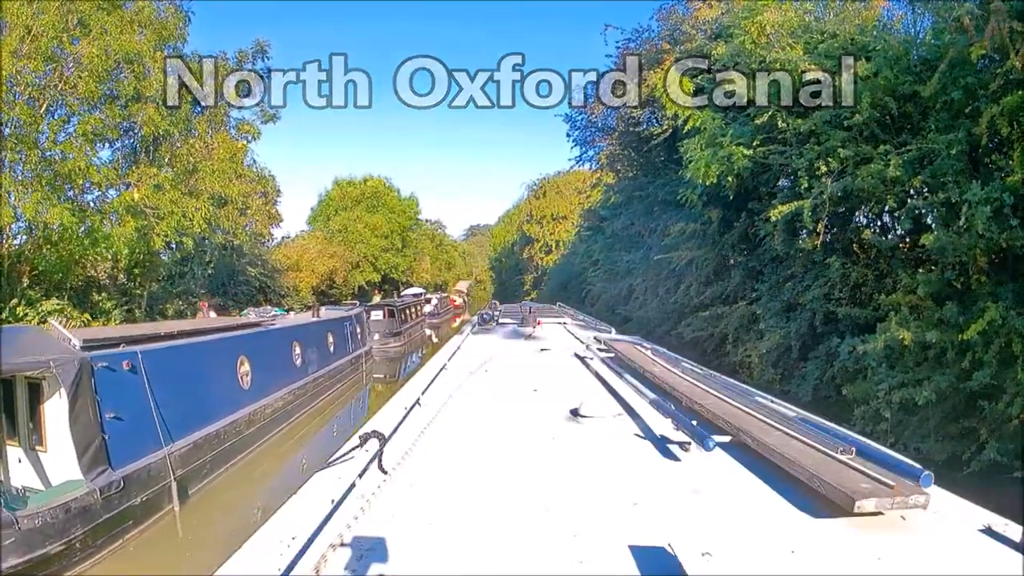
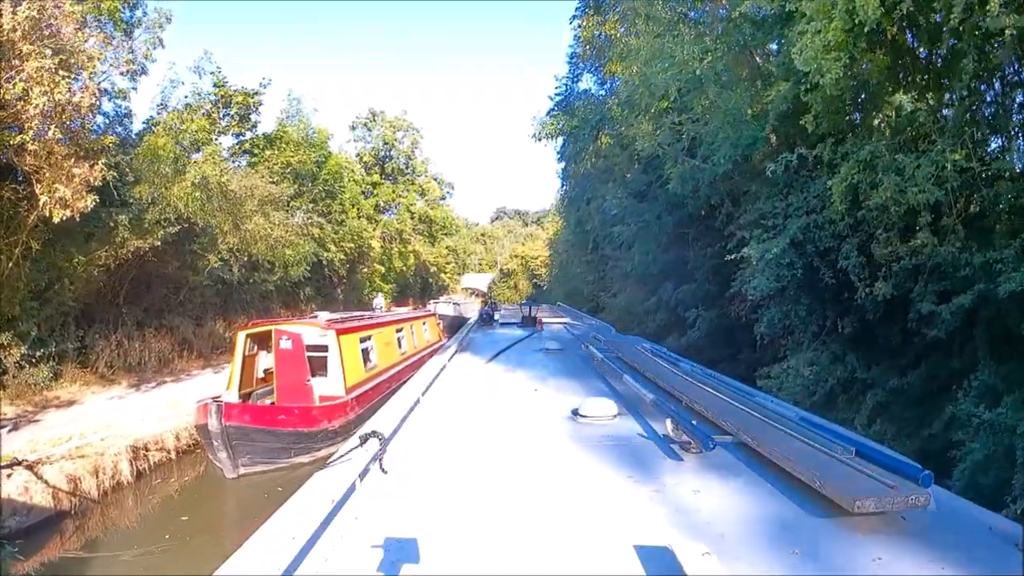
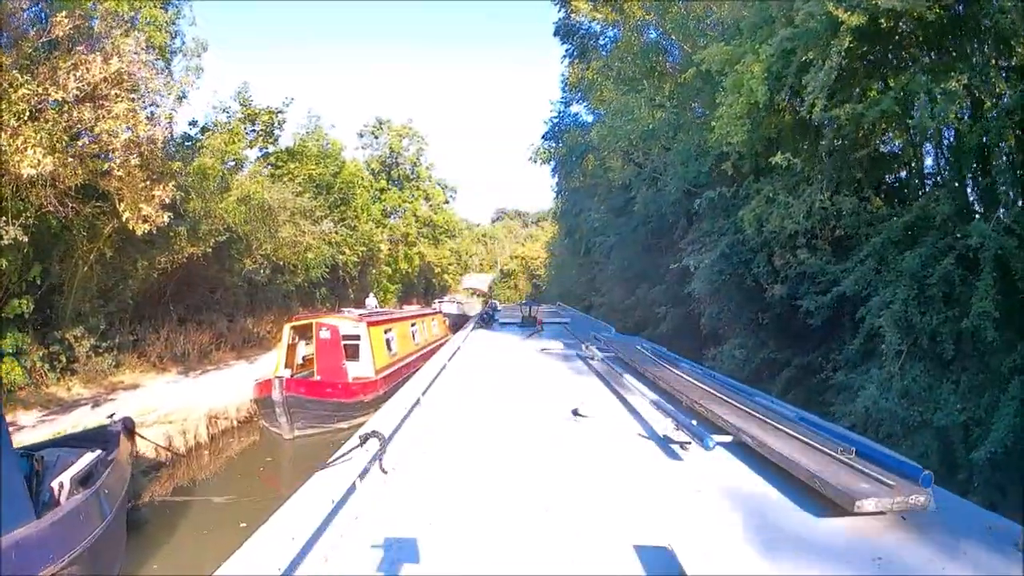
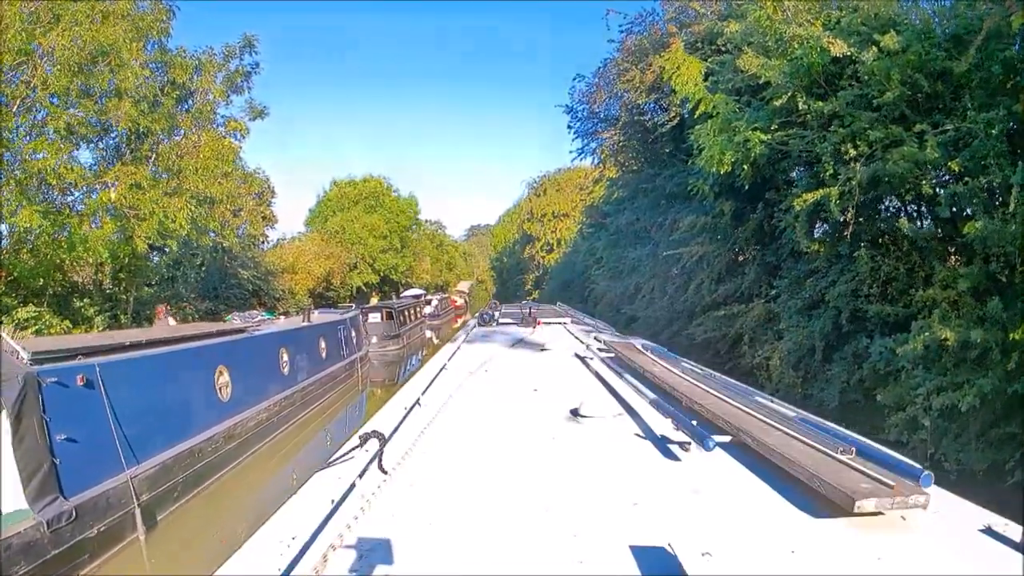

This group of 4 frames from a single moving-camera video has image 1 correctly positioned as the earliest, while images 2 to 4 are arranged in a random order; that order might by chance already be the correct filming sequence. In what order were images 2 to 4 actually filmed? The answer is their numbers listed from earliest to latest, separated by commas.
4, 3, 2
